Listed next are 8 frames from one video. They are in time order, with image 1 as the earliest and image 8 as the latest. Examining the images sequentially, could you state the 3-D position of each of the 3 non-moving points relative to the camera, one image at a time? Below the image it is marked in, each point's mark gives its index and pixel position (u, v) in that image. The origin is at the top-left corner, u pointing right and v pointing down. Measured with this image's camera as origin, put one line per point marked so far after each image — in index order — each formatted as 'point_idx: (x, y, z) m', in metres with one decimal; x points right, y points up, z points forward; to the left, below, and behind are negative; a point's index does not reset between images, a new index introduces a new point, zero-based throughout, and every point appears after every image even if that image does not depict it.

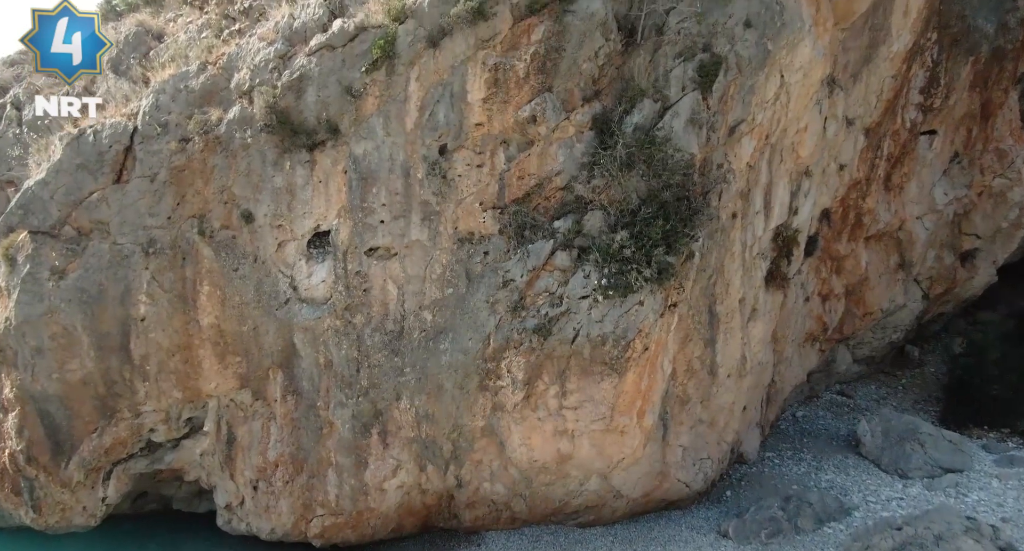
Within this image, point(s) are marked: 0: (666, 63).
0: (+1.8, +2.5, +8.0) m
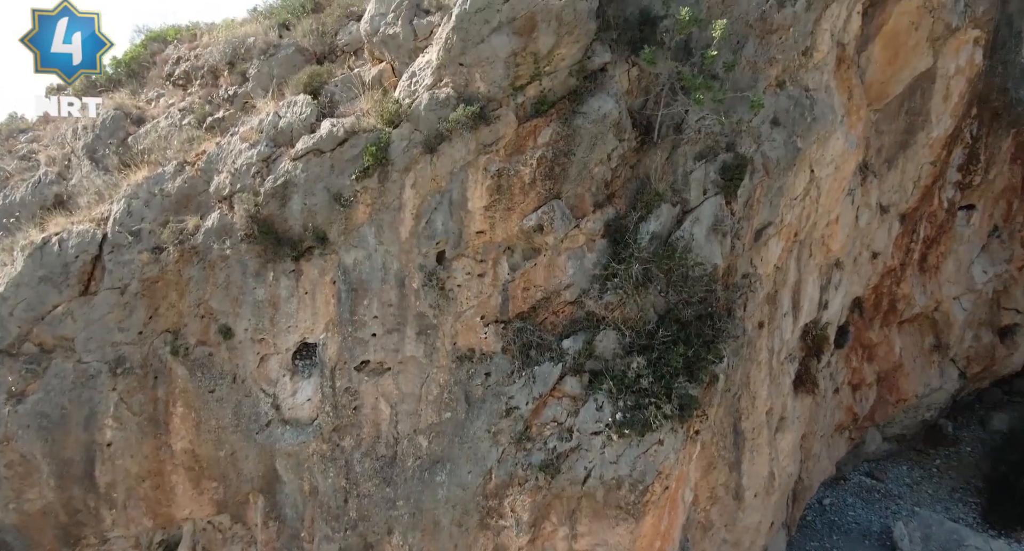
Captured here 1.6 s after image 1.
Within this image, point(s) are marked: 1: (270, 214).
0: (+1.9, +1.2, +7.3) m
1: (-2.6, +0.7, +7.1) m
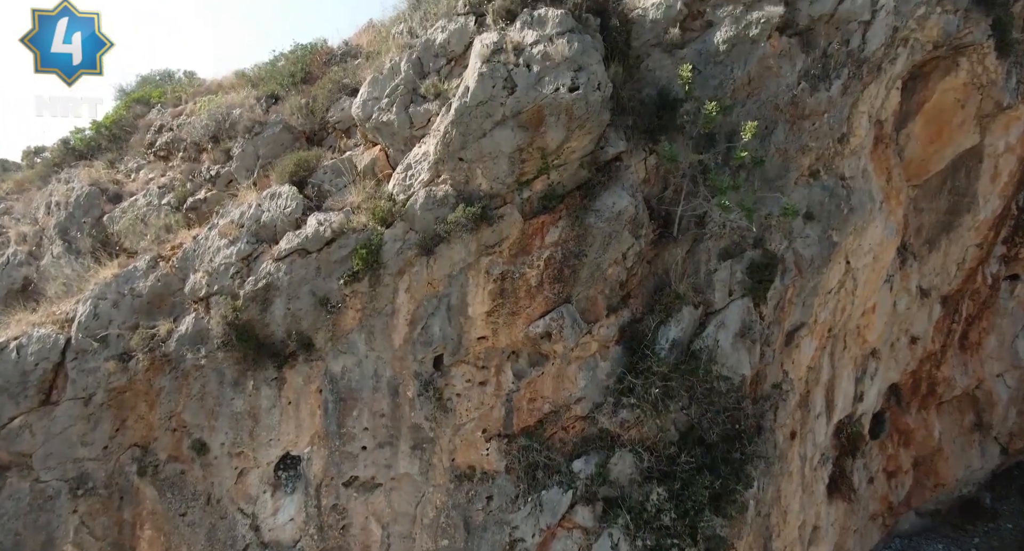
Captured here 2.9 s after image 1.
0: (+1.9, +0.1, +6.6) m
1: (-2.5, -0.4, +6.4) m
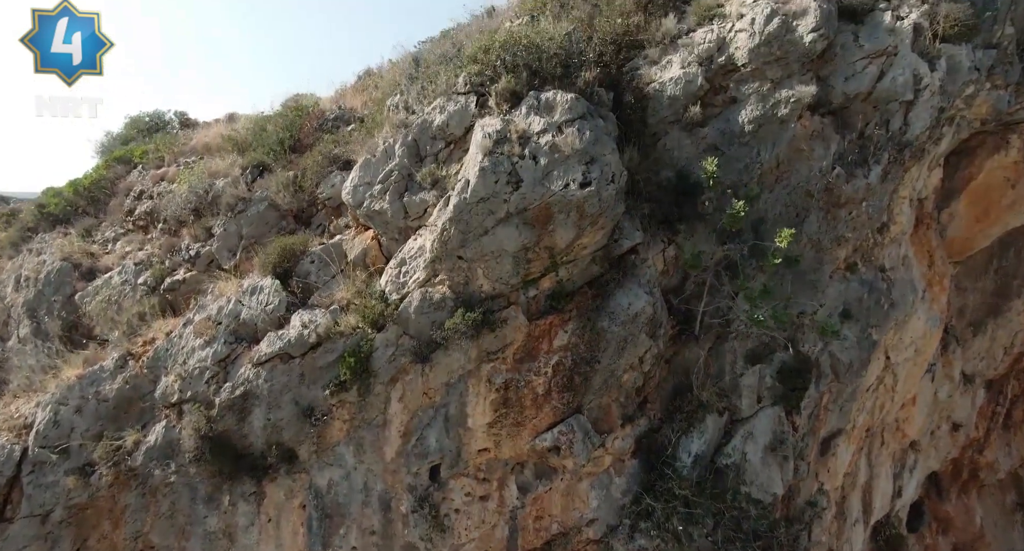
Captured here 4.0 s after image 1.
0: (+2.0, -0.8, +5.9) m
1: (-2.5, -1.3, +5.8) m
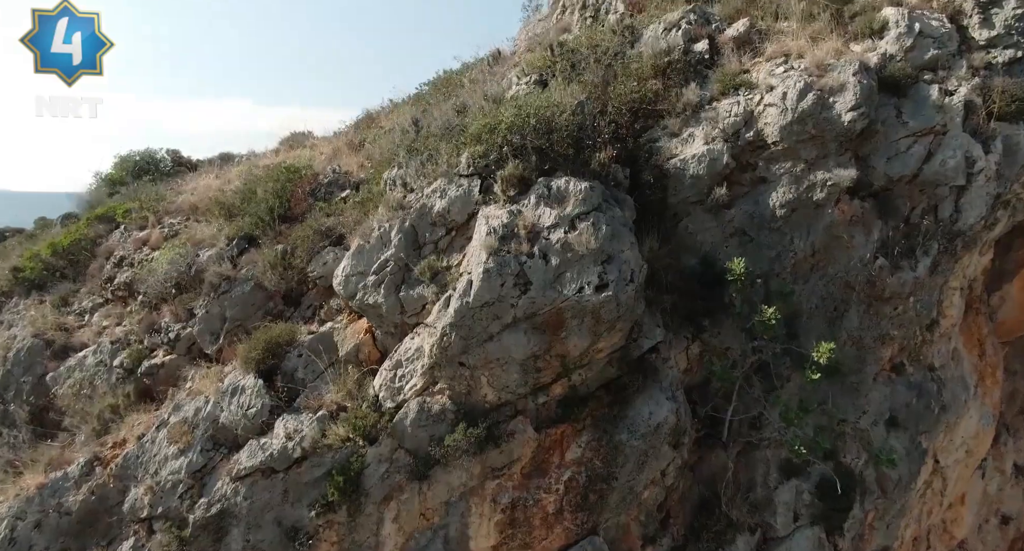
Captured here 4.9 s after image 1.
0: (+2.0, -1.6, +5.3) m
1: (-2.4, -2.1, +5.2) m
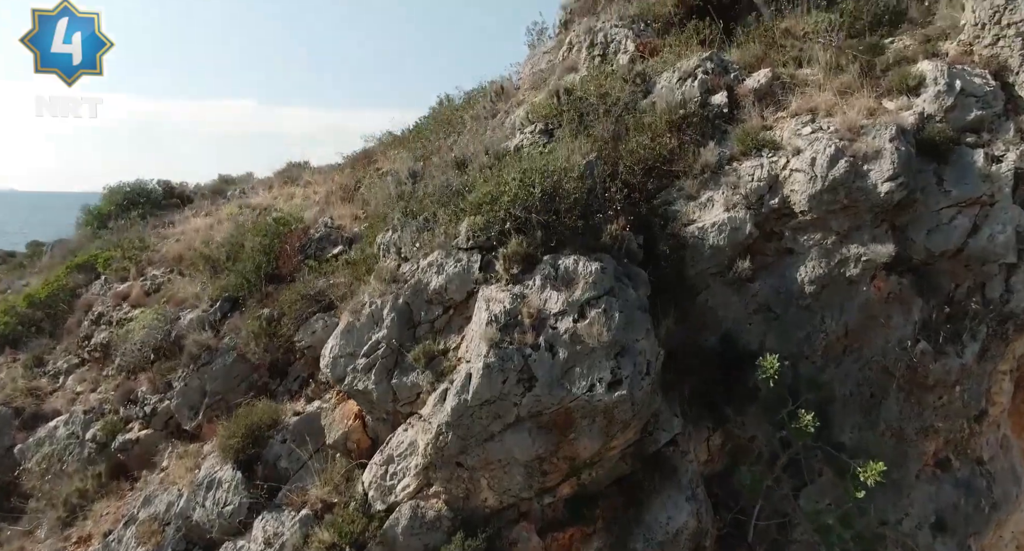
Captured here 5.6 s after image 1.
0: (+2.1, -2.2, +4.8) m
1: (-2.4, -2.7, +4.7) m
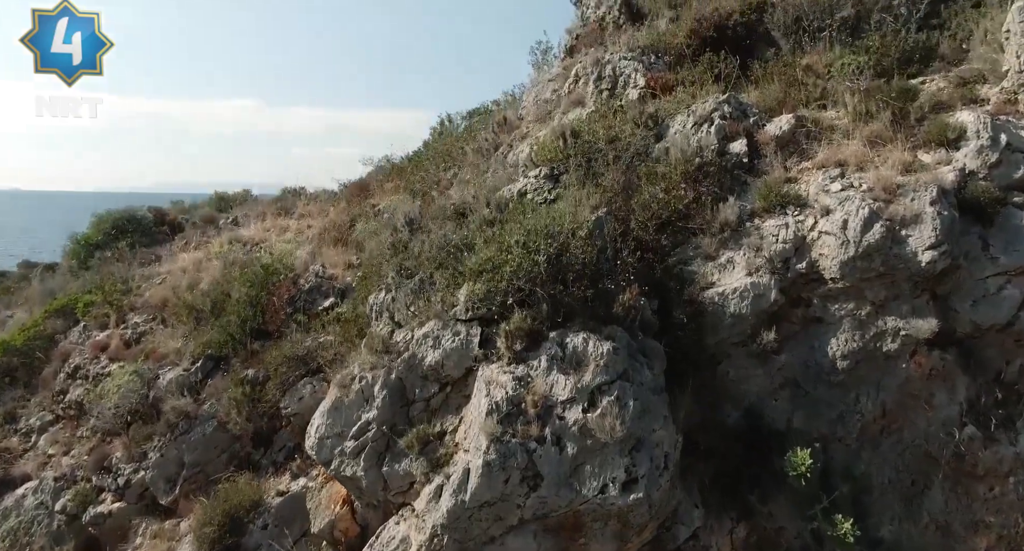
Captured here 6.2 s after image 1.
0: (+2.1, -2.7, +4.3) m
1: (-2.4, -3.2, +4.2) m
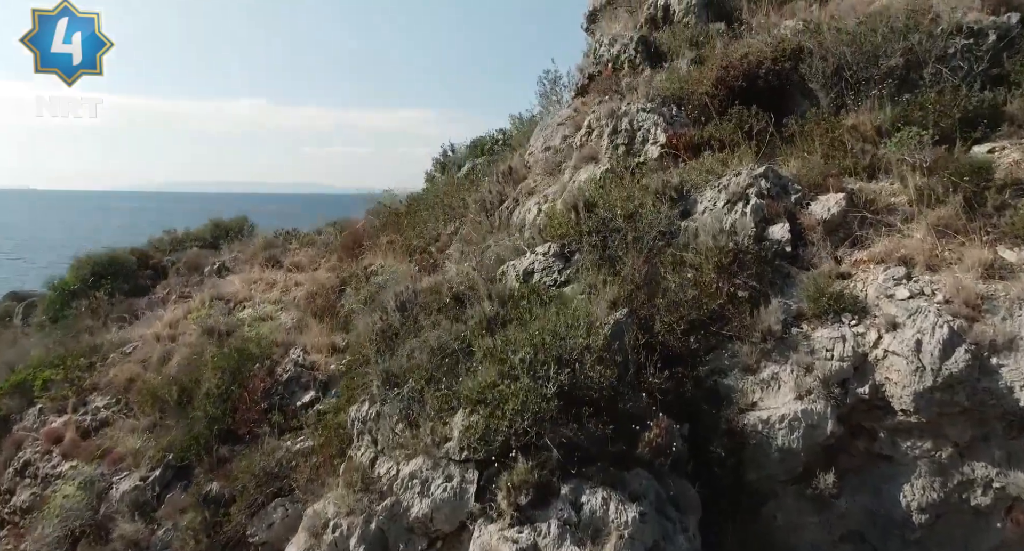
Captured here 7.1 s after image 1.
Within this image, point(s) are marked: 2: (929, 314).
0: (+2.1, -3.5, +3.5) m
1: (-2.4, -4.0, +3.4) m
2: (+2.4, -0.2, +3.8) m
